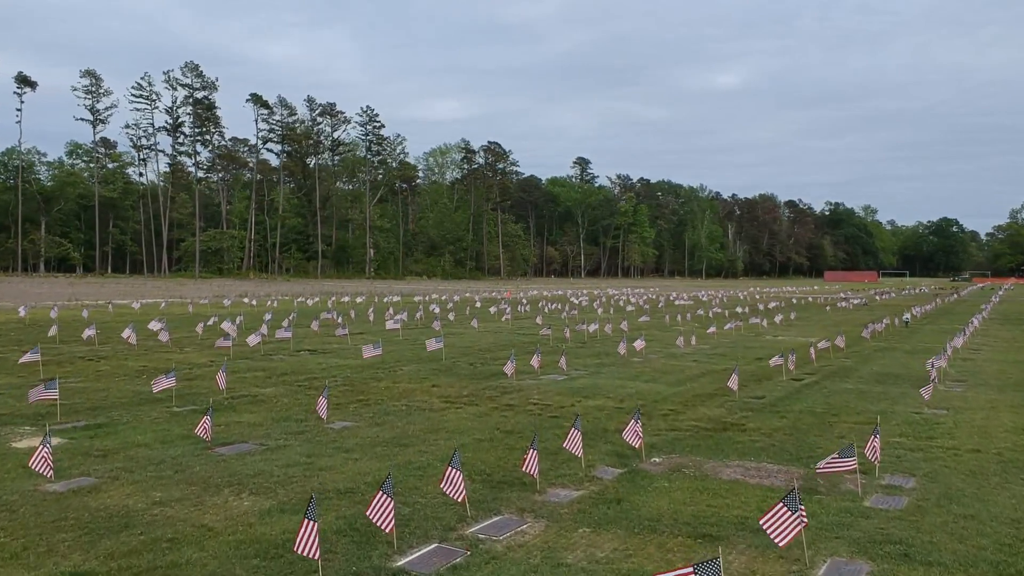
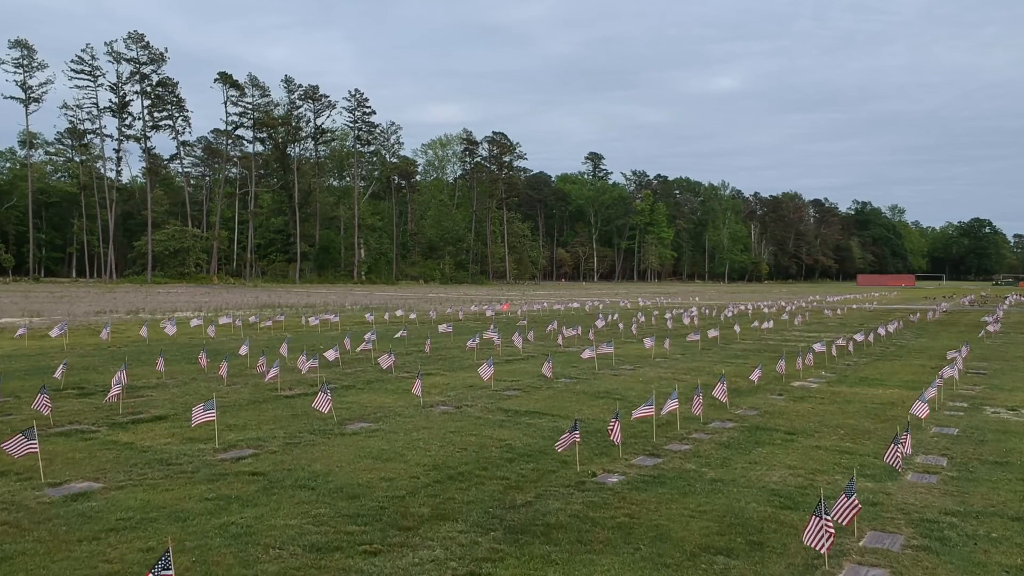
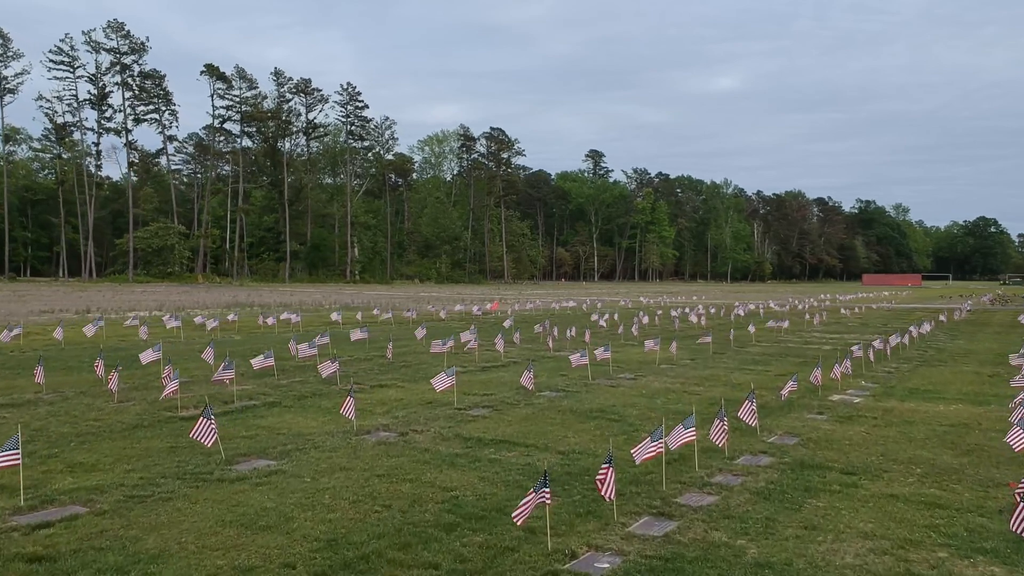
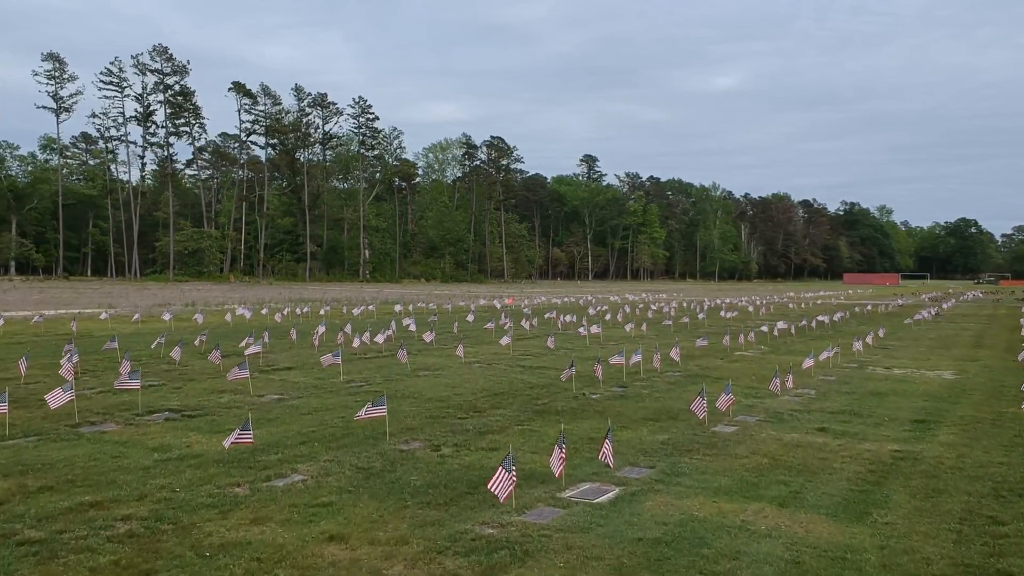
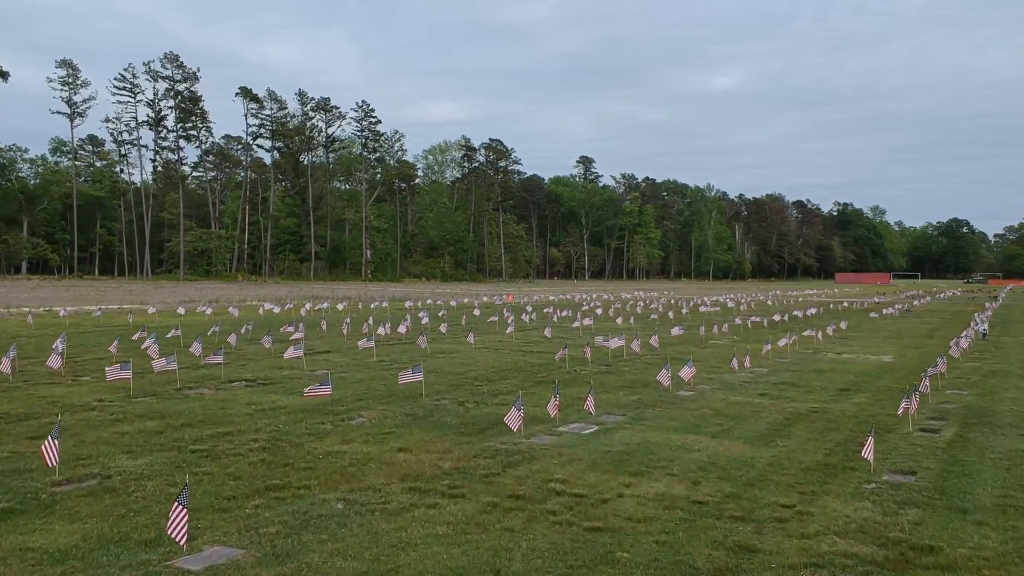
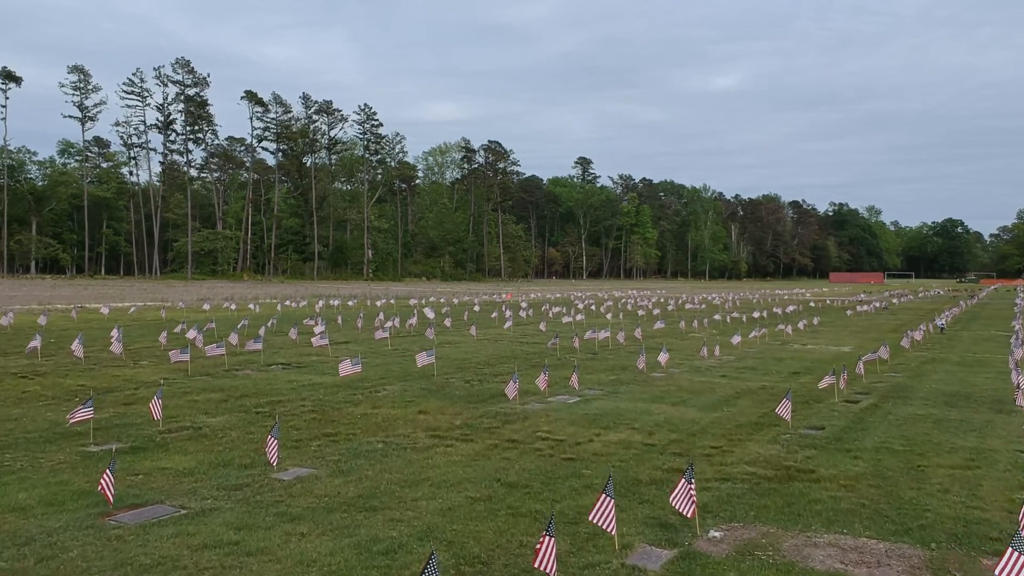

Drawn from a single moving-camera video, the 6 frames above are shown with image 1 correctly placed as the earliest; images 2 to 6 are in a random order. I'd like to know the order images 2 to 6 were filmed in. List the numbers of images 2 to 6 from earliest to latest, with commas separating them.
6, 5, 4, 2, 3
